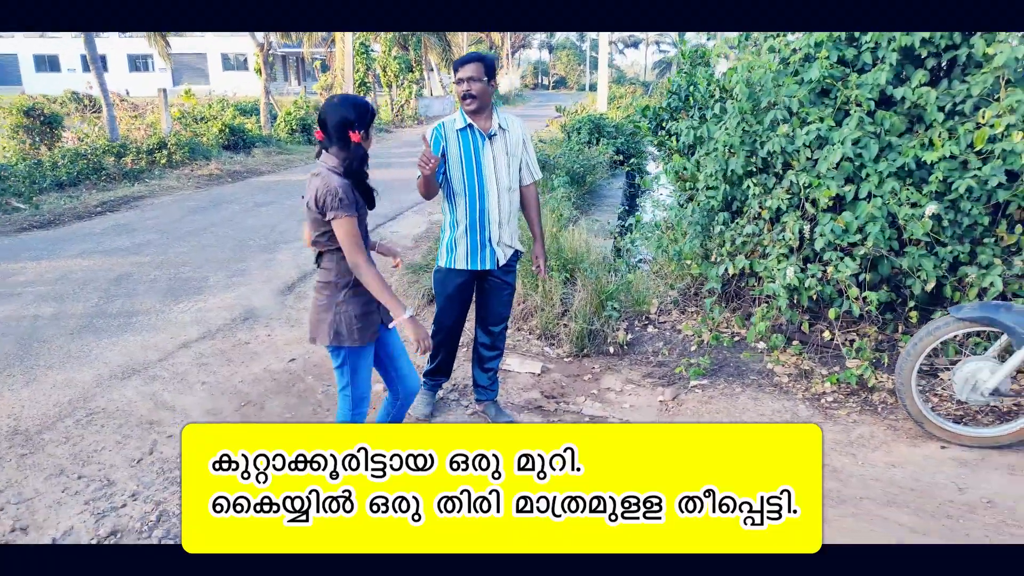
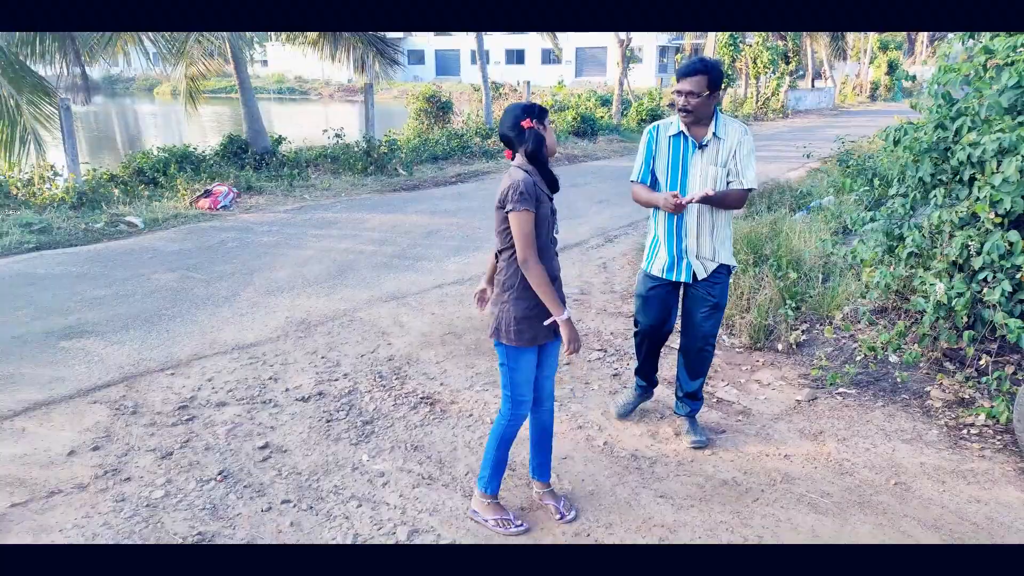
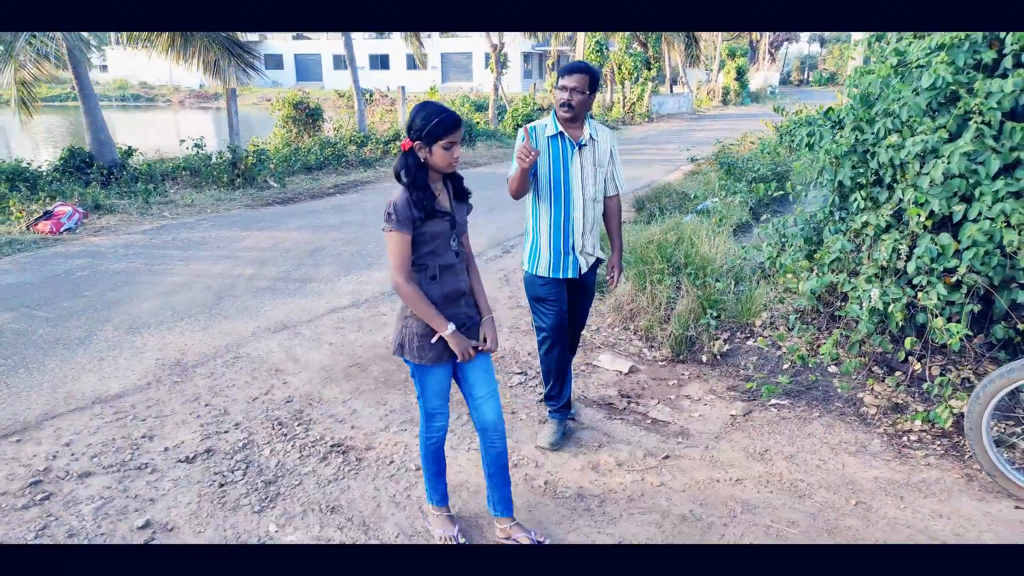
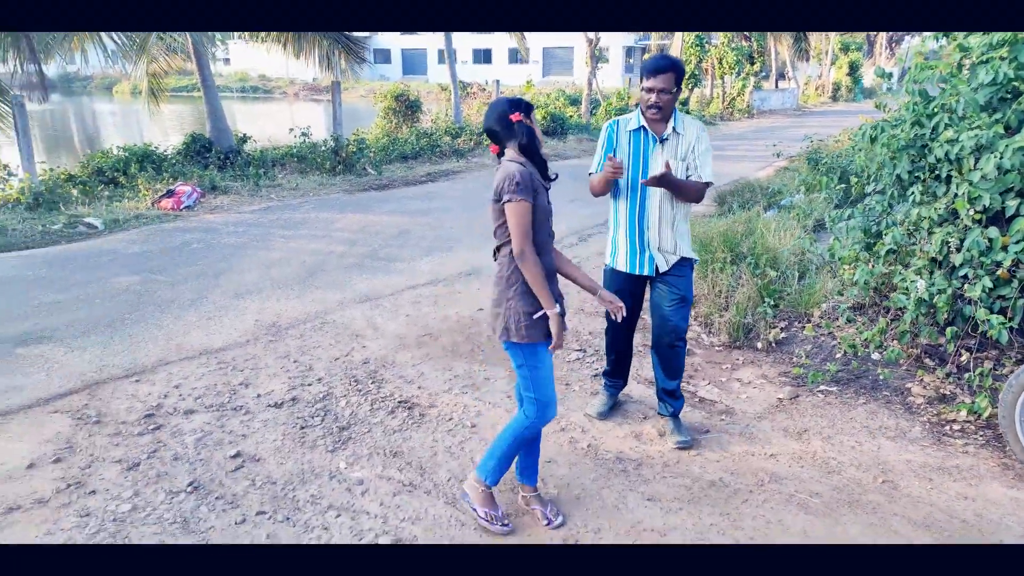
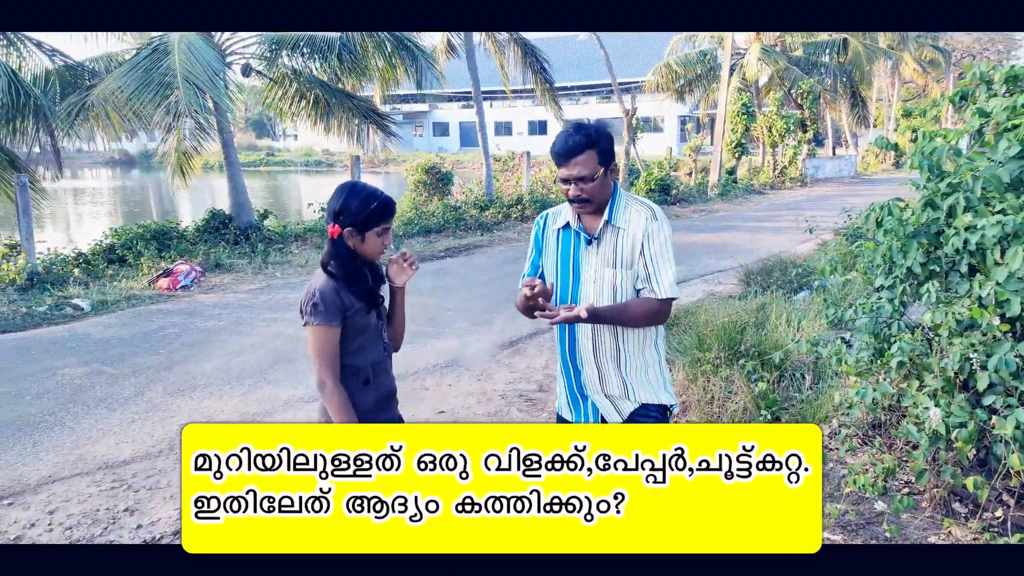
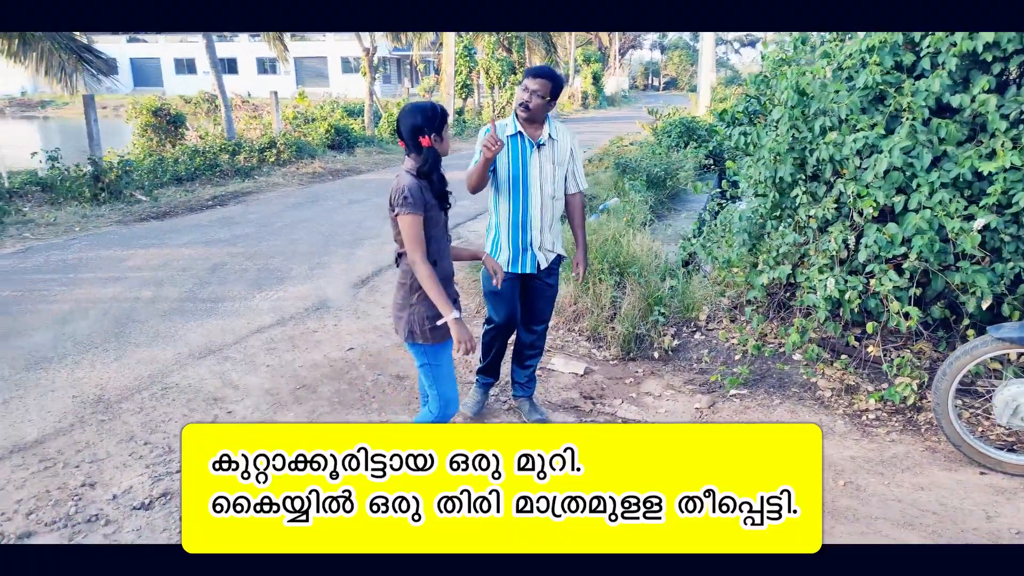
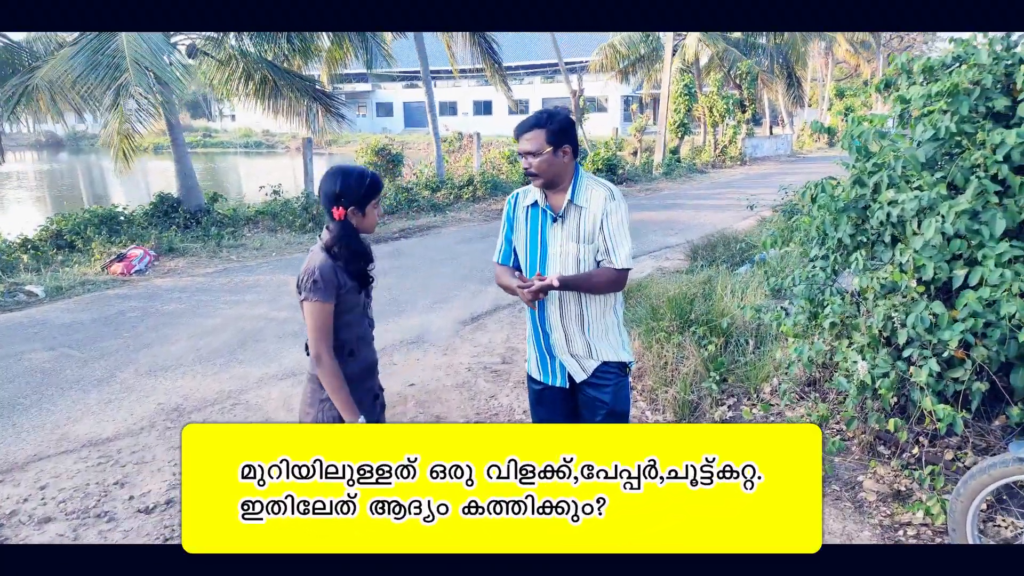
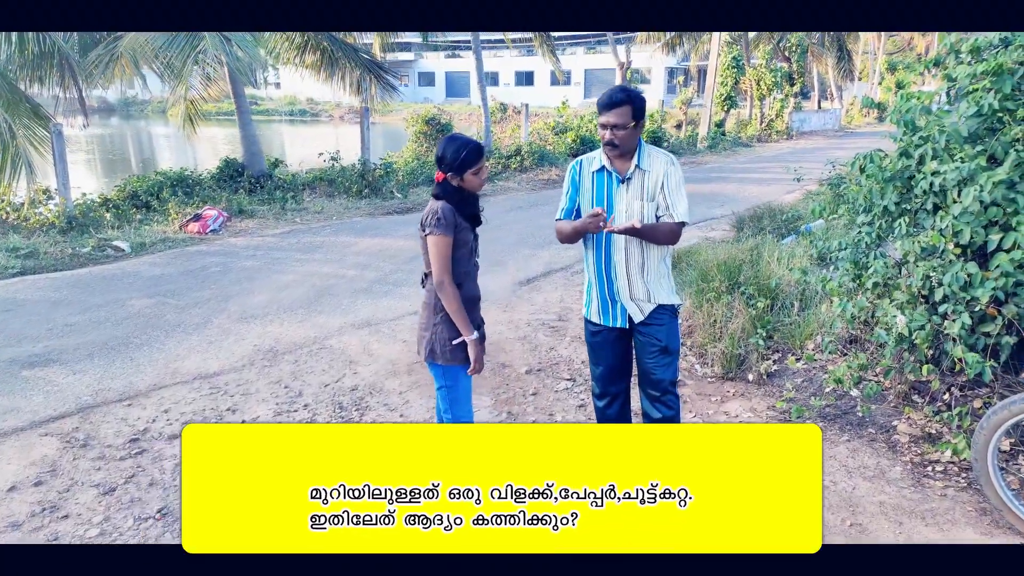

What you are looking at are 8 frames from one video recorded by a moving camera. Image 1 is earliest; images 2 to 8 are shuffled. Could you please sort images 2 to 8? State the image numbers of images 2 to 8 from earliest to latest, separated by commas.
6, 3, 4, 2, 8, 7, 5
